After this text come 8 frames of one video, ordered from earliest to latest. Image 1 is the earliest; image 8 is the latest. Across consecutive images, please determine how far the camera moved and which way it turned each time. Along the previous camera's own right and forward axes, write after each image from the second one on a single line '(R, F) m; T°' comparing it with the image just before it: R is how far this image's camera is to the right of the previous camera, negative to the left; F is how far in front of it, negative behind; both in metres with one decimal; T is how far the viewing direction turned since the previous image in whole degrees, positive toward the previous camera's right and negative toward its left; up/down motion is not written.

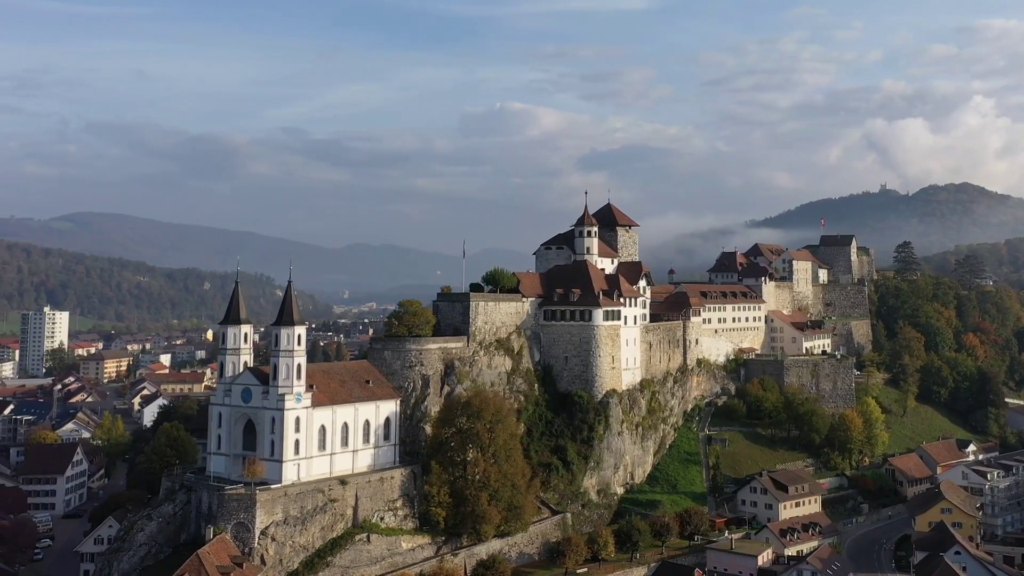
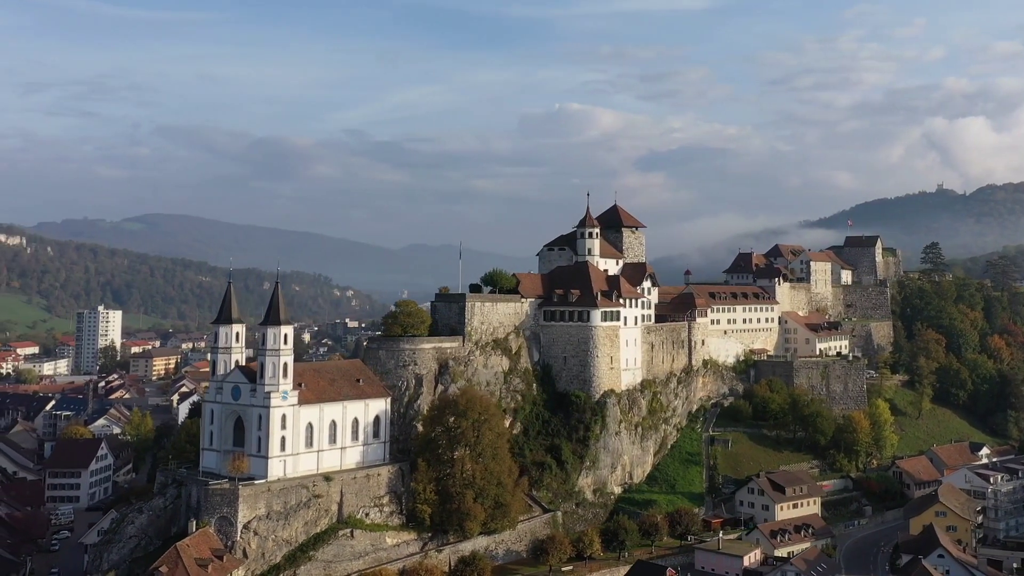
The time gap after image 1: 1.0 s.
(+2.9, -0.6) m; -2°
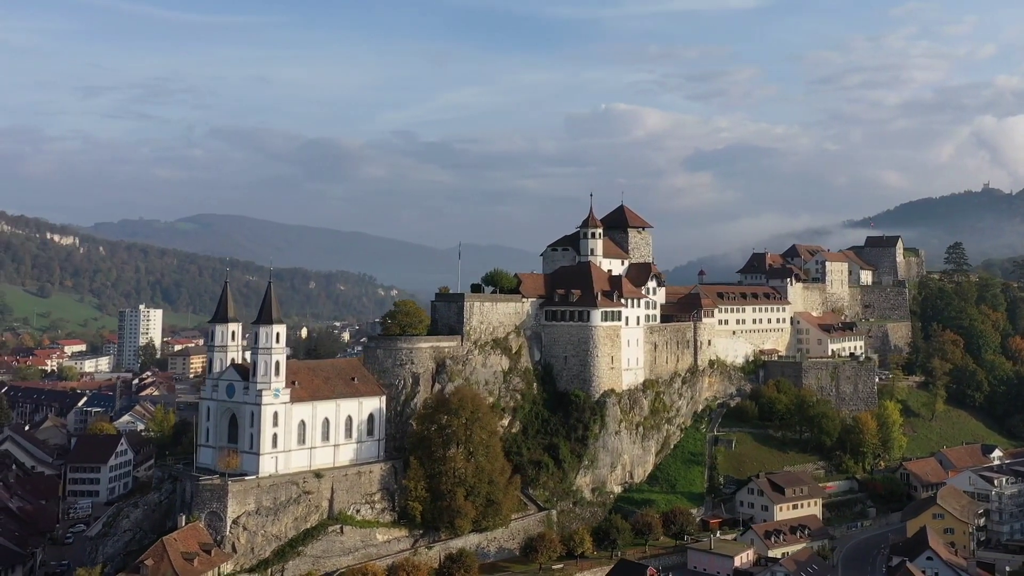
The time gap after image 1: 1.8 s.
(+2.2, -0.4) m; -2°
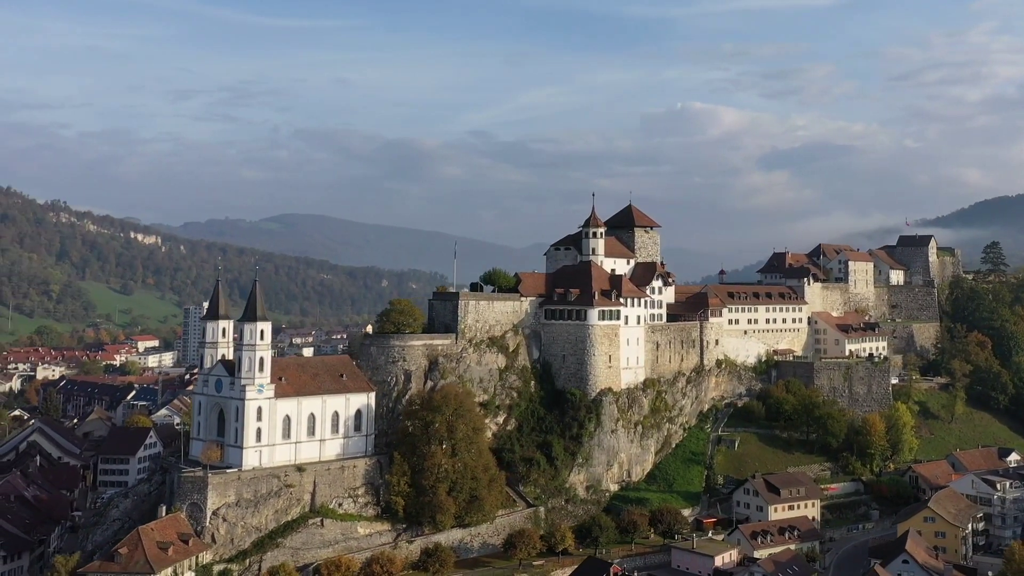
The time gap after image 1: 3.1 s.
(+3.7, -0.5) m; -3°
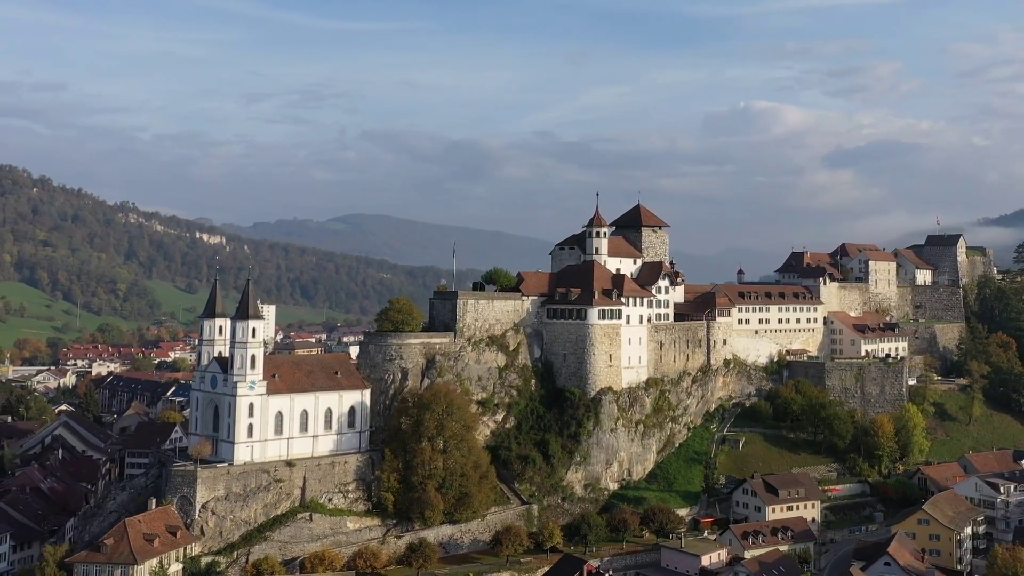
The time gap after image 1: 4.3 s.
(+2.9, -0.5) m; -3°
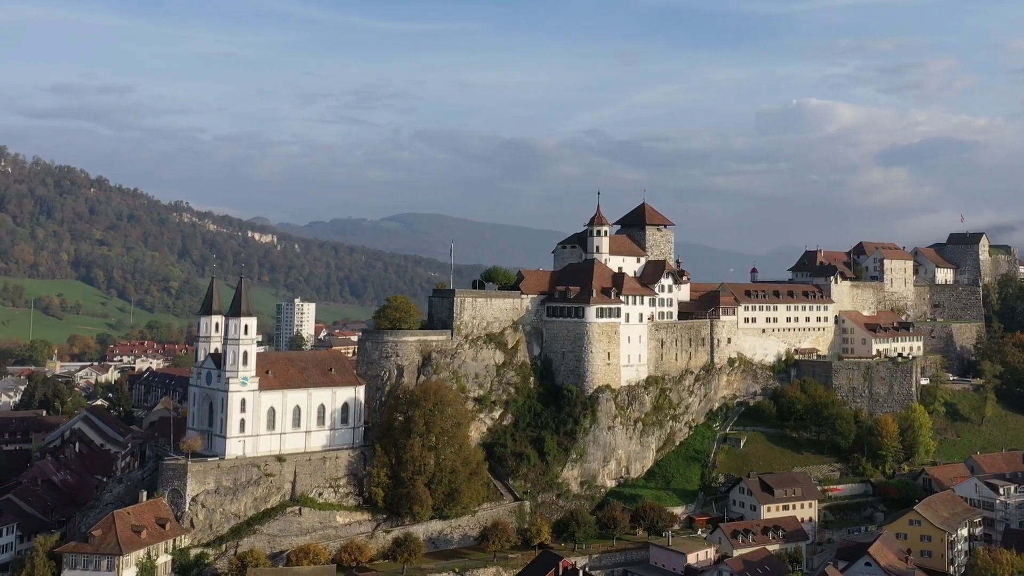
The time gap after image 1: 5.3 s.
(+2.5, -0.5) m; -2°
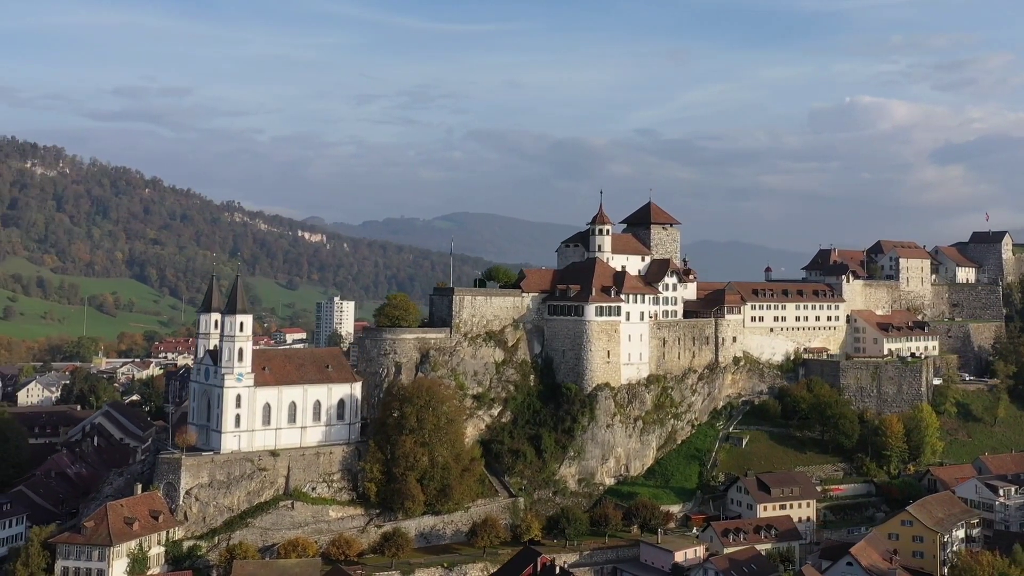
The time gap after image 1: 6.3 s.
(+2.4, -0.5) m; -2°
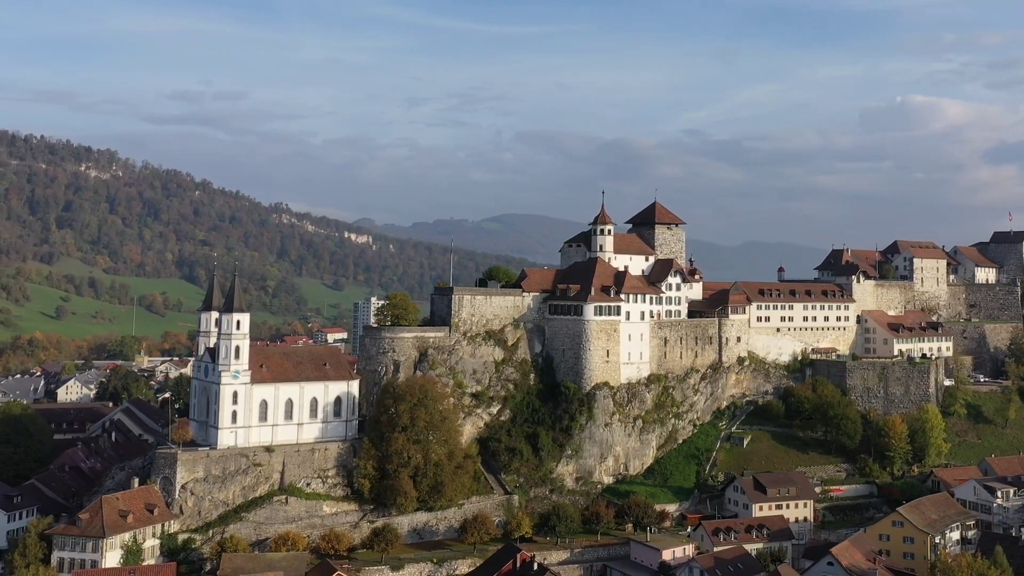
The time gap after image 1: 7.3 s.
(+2.3, -0.6) m; -2°
